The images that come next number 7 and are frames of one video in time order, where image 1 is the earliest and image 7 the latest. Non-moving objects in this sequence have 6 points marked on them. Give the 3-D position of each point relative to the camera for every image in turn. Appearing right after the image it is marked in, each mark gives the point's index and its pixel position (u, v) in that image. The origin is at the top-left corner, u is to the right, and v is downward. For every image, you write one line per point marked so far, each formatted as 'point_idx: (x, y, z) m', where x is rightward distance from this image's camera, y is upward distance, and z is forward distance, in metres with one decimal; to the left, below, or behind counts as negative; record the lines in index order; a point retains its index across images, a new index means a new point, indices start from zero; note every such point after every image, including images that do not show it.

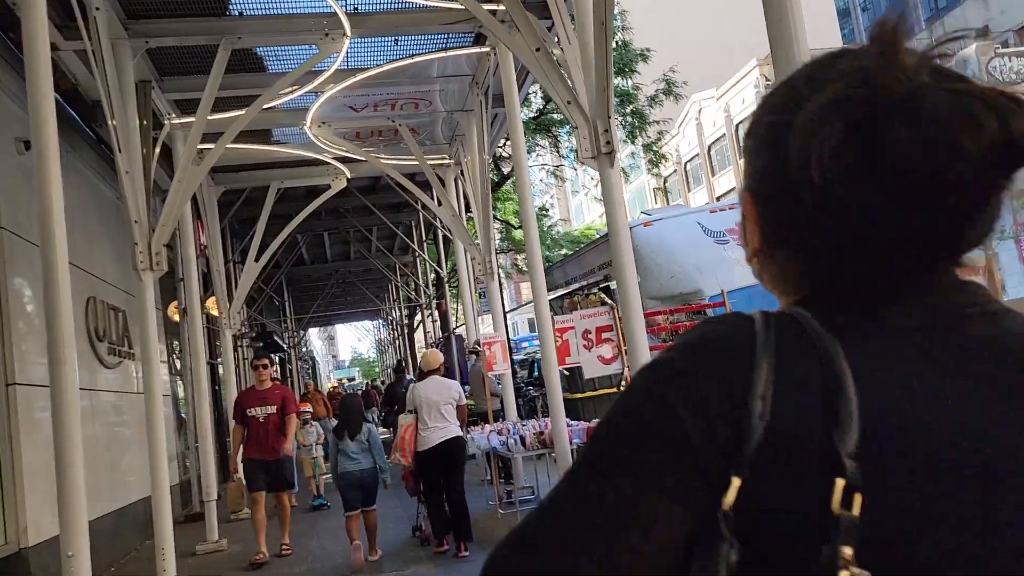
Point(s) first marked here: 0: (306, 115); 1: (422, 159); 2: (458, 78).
0: (-2.6, +2.1, +9.7) m
1: (-1.1, +1.7, +10.0) m
2: (-0.7, +2.6, +9.4) m
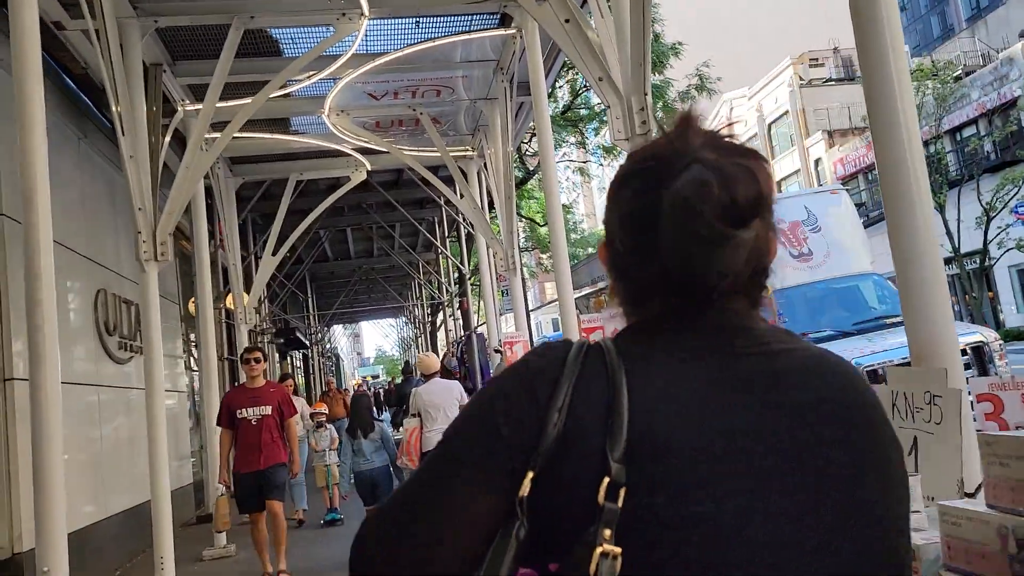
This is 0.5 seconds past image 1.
0: (-2.2, +2.2, +9.3) m
1: (-0.8, +1.7, +9.5) m
2: (-0.3, +2.6, +8.9) m
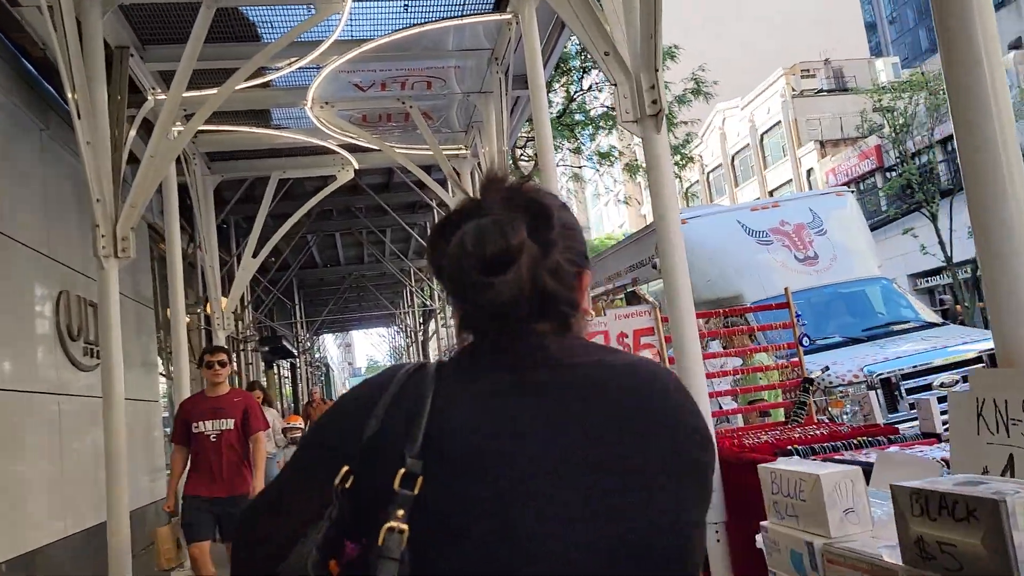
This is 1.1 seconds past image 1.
0: (-2.3, +2.2, +8.7) m
1: (-0.9, +1.7, +9.0) m
2: (-0.4, +2.6, +8.5) m
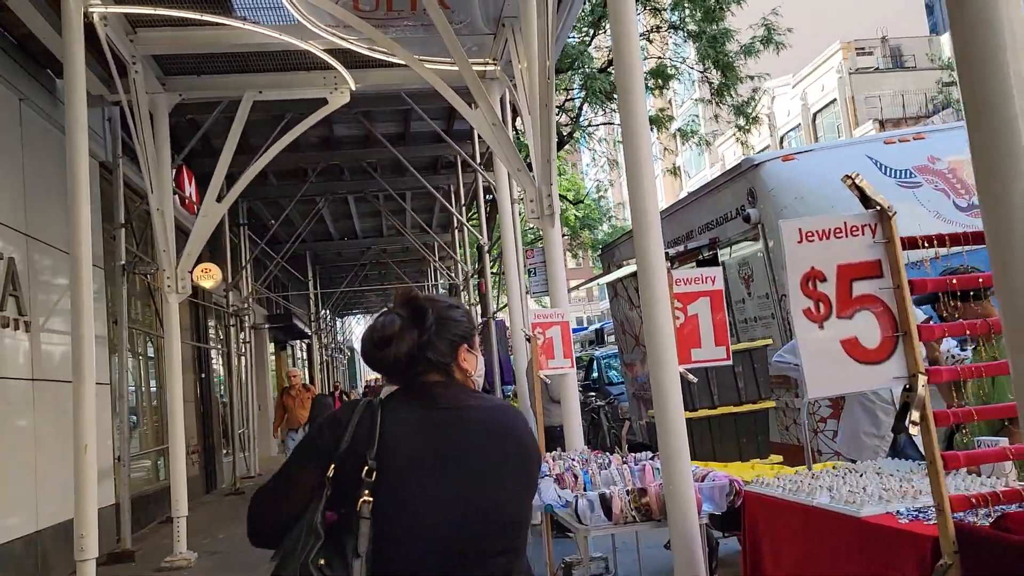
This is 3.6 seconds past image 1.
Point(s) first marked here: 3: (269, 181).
0: (-1.9, +2.6, +6.2) m
1: (-0.5, +2.1, +6.4) m
2: (0.0, +3.0, +5.8) m
3: (-5.1, +2.2, +16.3) m
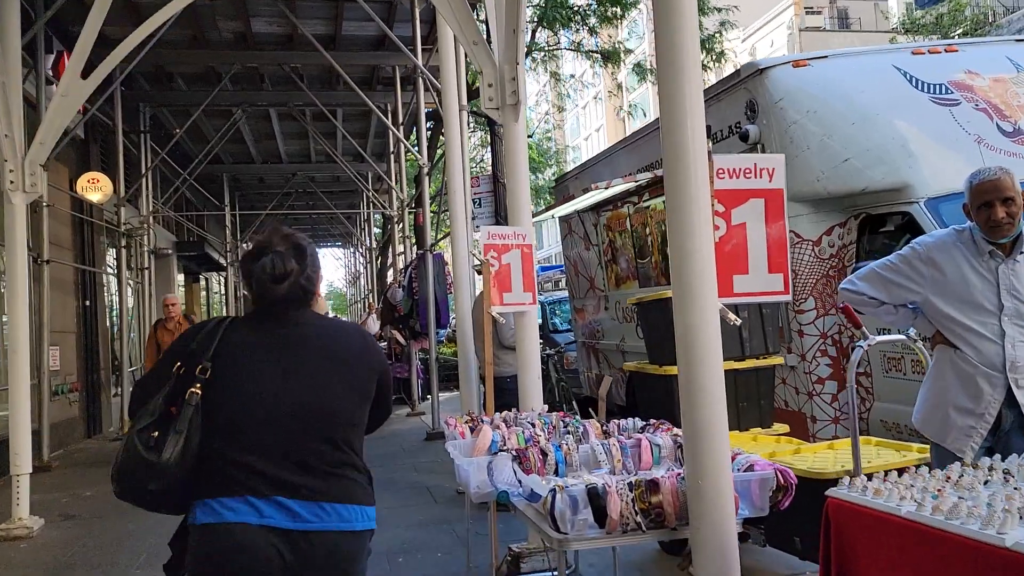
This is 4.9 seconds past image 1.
0: (-2.1, +3.3, +4.3) m
1: (-0.7, +2.7, +4.7) m
2: (-0.2, +3.5, +4.1) m
3: (-6.1, +3.7, +14.2) m
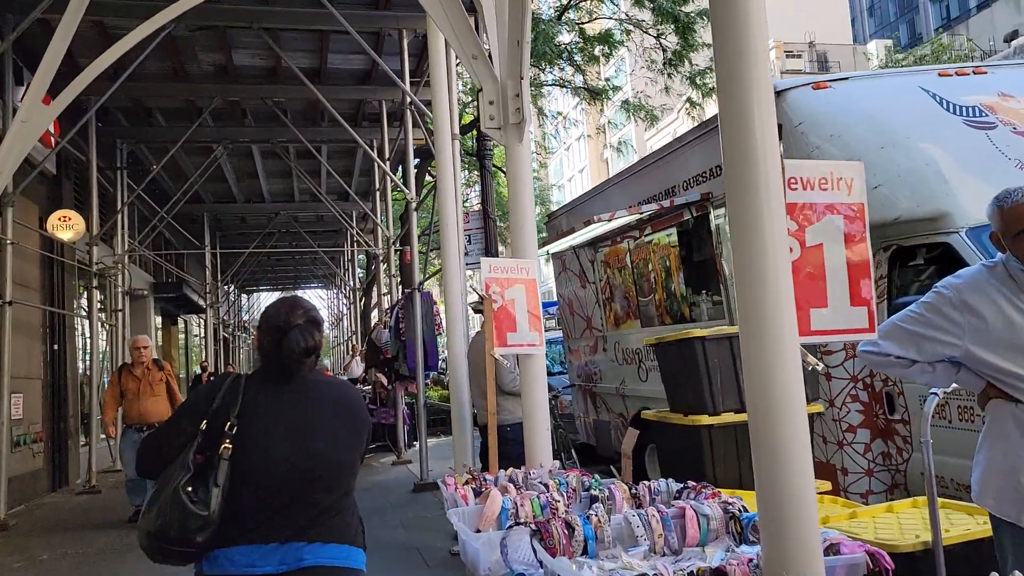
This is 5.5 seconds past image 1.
0: (-2.1, +3.1, +3.9) m
1: (-0.7, +2.4, +4.3) m
2: (-0.1, +3.3, +3.7) m
3: (-6.3, +3.0, +13.7) m
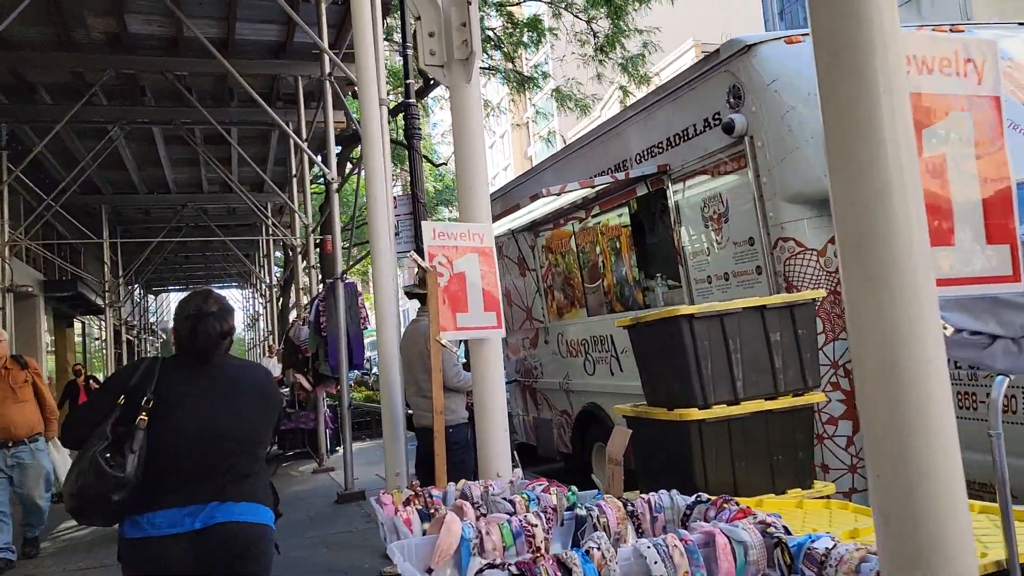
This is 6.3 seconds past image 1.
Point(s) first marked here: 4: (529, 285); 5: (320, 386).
0: (-2.3, +3.2, +2.9) m
1: (-1.0, +2.6, +3.4) m
2: (-0.3, +3.4, +2.9) m
3: (-7.5, +3.0, +12.2) m
4: (+0.2, 0.0, +9.1) m
5: (-2.7, -1.4, +10.8) m
